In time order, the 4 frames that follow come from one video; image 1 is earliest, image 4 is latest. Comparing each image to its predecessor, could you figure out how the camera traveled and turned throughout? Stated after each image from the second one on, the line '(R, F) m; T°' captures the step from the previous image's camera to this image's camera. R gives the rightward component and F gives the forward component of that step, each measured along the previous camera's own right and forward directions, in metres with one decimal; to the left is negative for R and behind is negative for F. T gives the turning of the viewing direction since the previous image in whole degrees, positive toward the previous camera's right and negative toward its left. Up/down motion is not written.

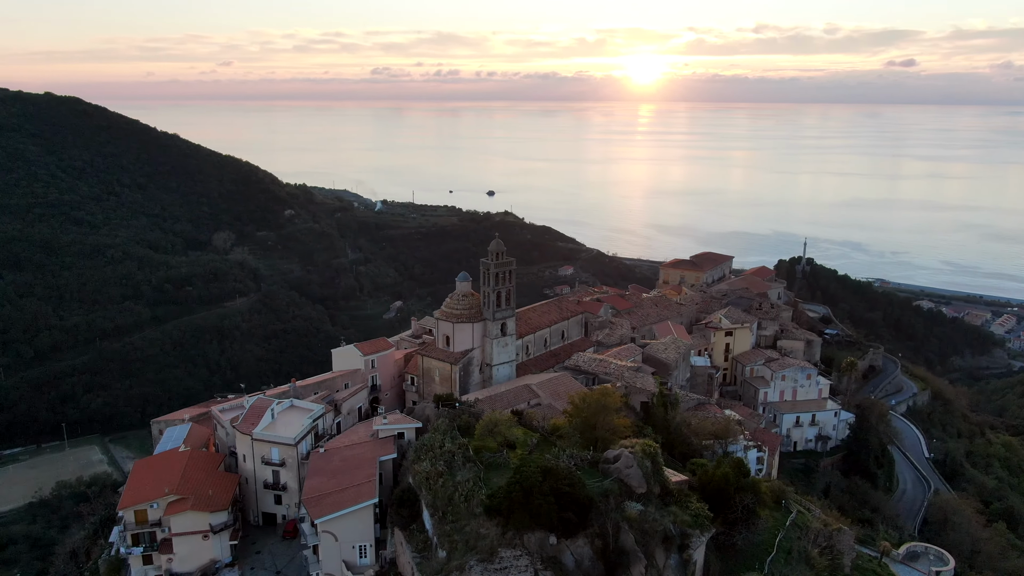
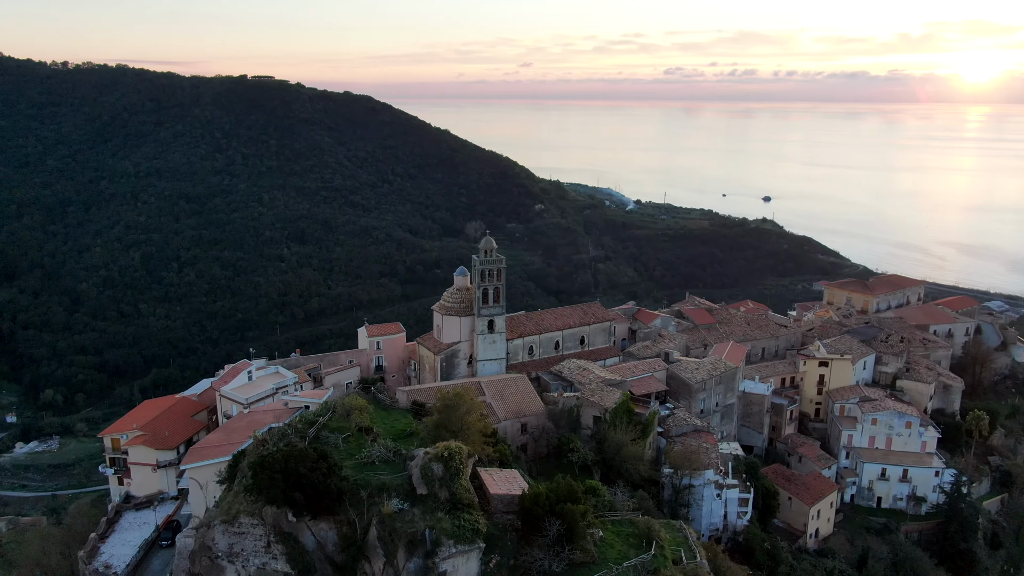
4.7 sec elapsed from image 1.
(+8.2, +1.4) m; -20°
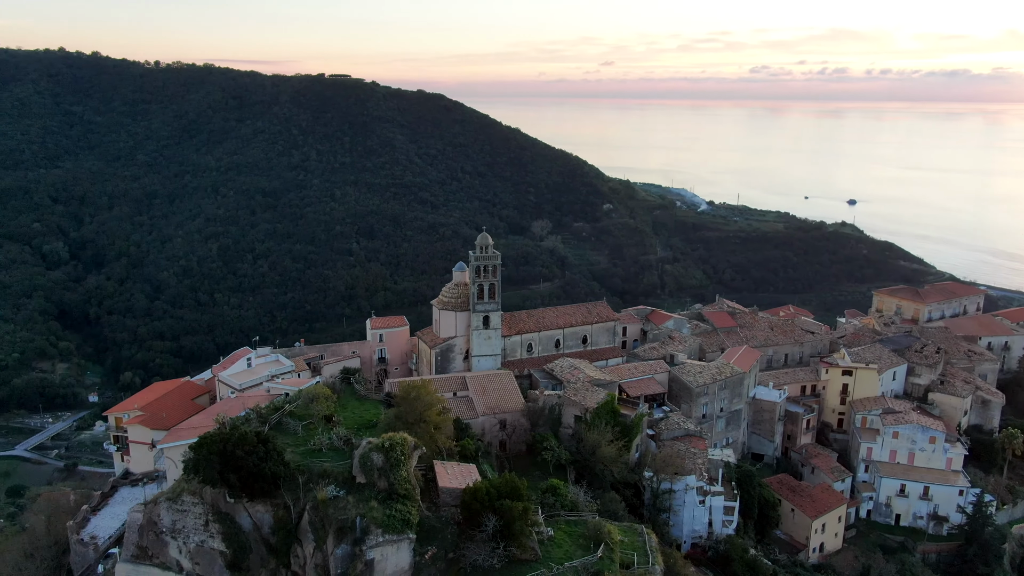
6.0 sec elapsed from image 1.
(+2.4, +0.1) m; -6°
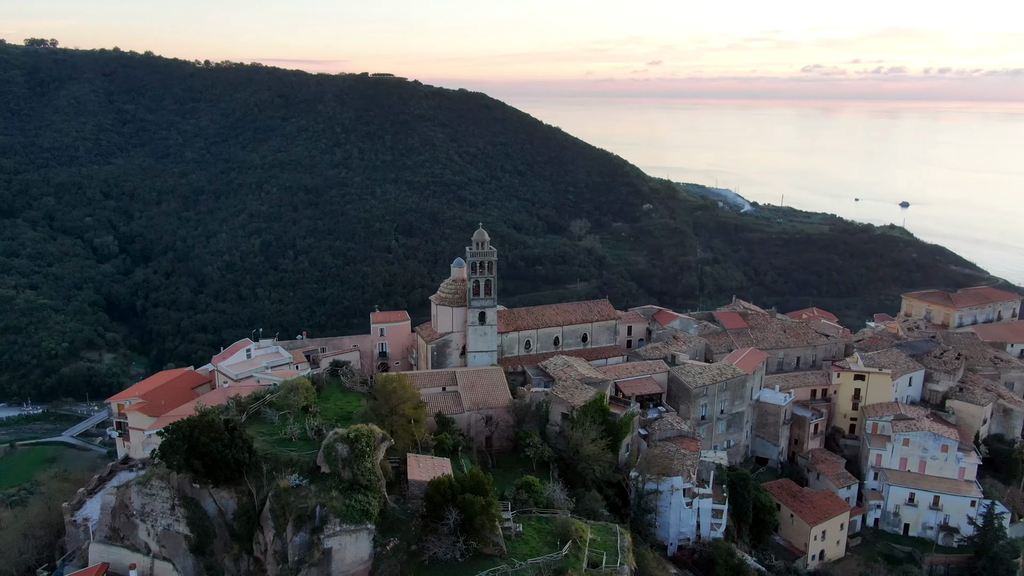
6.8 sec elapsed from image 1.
(+1.4, +0.1) m; -3°
